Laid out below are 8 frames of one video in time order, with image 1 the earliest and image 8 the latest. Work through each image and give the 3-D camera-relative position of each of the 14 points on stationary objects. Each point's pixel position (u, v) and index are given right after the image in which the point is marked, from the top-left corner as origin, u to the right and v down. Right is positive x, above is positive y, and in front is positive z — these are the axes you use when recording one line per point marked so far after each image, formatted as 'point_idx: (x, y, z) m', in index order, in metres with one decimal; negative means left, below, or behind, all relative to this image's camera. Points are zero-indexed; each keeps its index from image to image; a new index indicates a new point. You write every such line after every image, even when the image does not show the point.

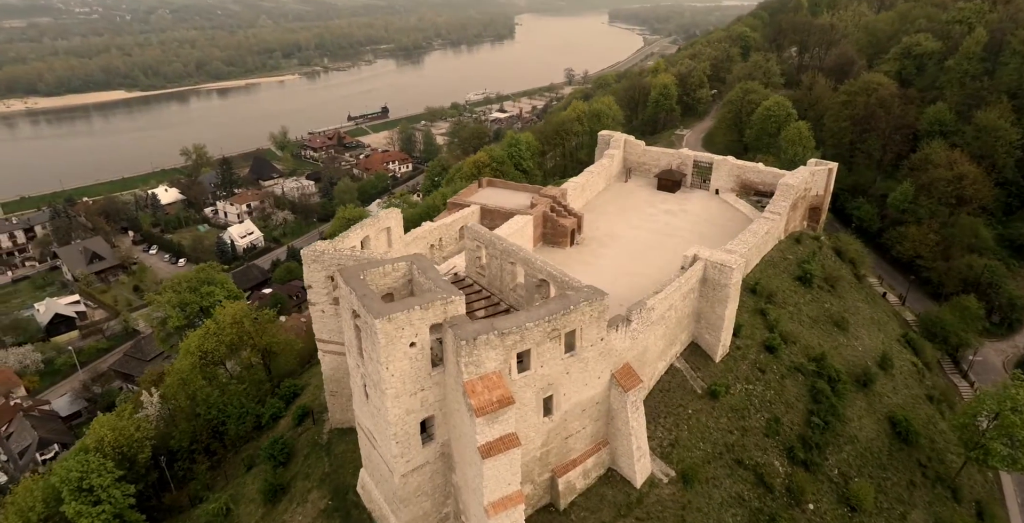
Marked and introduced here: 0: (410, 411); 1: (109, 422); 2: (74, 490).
0: (-2.1, -3.1, +11.3) m
1: (-13.1, -5.2, +17.8) m
2: (-12.5, -6.4, +15.5) m
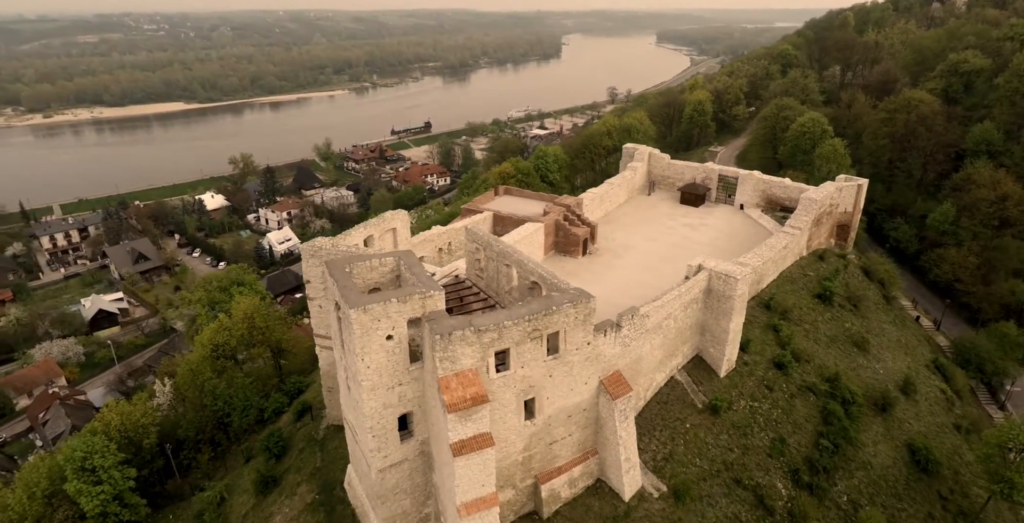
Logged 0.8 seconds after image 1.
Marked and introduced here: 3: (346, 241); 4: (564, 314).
0: (-2.5, -2.9, +11.3) m
1: (-13.2, -4.8, +18.4) m
2: (-12.7, -6.1, +16.0) m
3: (-4.6, +0.5, +15.3) m
4: (+1.1, -1.1, +11.5) m
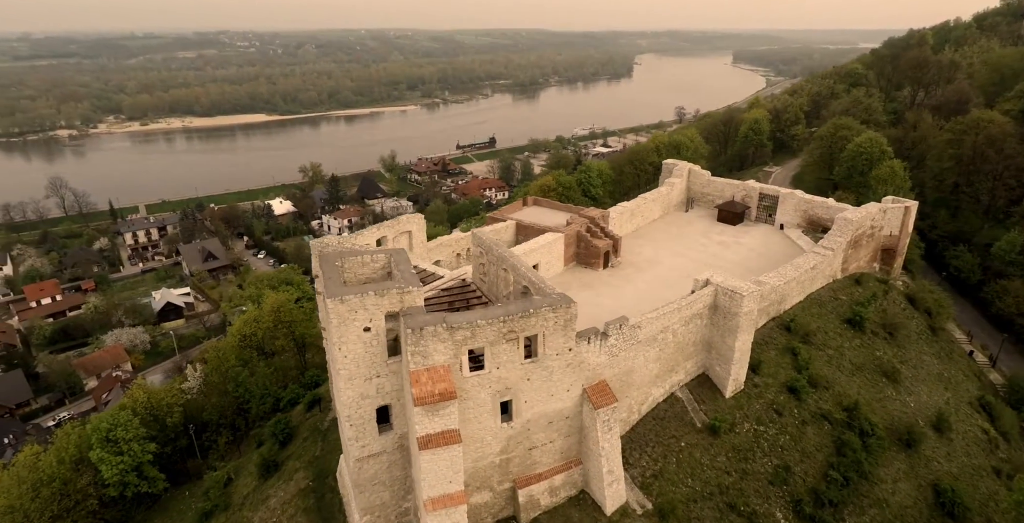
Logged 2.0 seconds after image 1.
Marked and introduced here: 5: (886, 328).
0: (-3.1, -2.8, +11.6) m
1: (-13.0, -4.5, +19.7) m
2: (-12.9, -5.7, +17.3) m
3: (-4.6, +0.5, +15.9) m
4: (+0.6, -1.1, +11.5) m
5: (+13.4, -2.3, +19.8) m
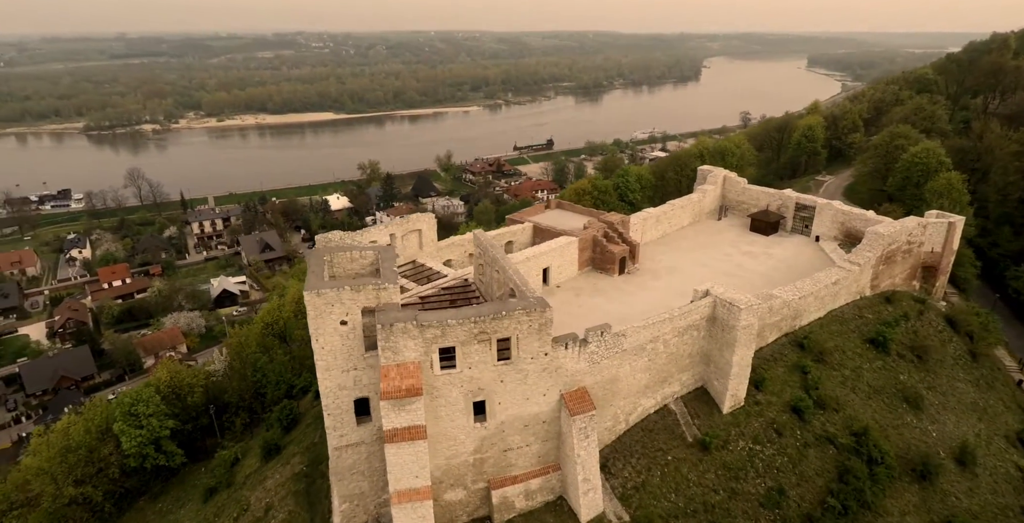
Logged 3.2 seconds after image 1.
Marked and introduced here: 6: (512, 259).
0: (-3.7, -2.7, +11.9) m
1: (-12.8, -4.0, +21.0) m
2: (-13.0, -5.2, +18.6) m
3: (-4.6, +0.7, +16.4) m
4: (+0.1, -1.2, +11.5) m
5: (+13.5, -3.0, +18.5) m
6: (-0.1, 0.0, +19.8) m
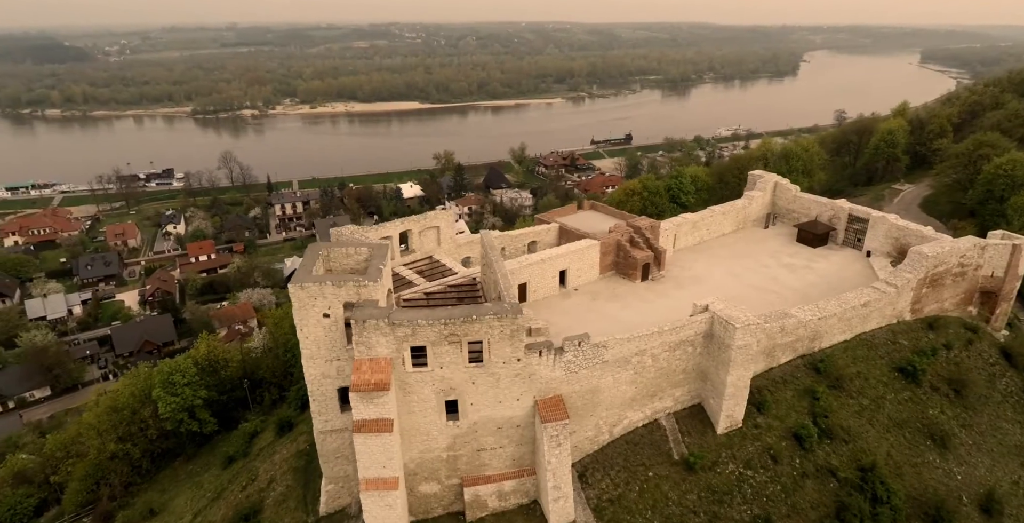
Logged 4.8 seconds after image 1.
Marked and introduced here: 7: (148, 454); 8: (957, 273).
0: (-4.3, -2.6, +12.6) m
1: (-12.3, -3.3, +22.8) m
2: (-12.8, -4.5, +20.4) m
3: (-4.5, +0.9, +17.1) m
4: (-0.5, -1.3, +11.7) m
5: (+13.5, -3.7, +17.0) m
6: (+0.5, 0.0, +19.9) m
7: (-13.2, -7.0, +20.0) m
8: (+15.6, -0.4, +19.3) m
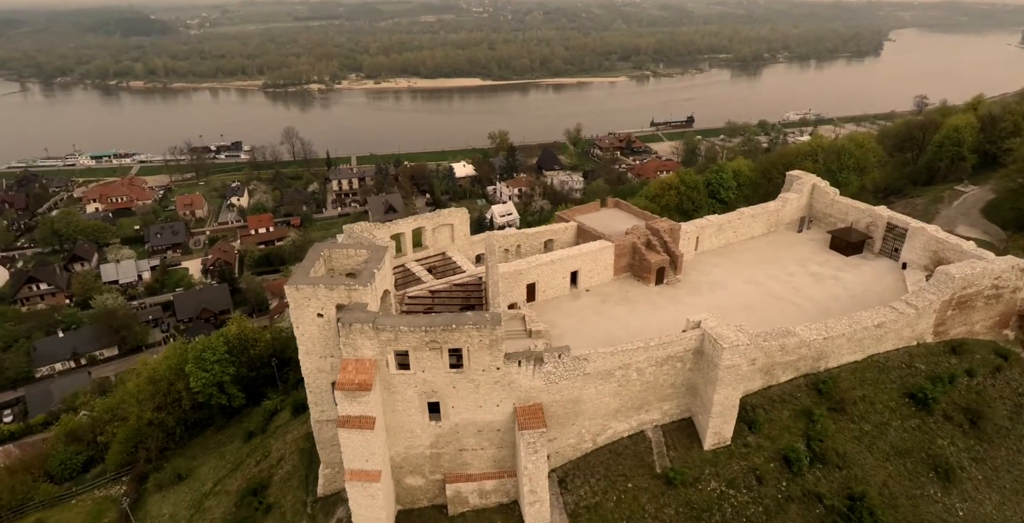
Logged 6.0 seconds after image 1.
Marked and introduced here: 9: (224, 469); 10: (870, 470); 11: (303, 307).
0: (-4.7, -2.7, +13.5) m
1: (-11.7, -2.7, +24.4) m
2: (-12.5, -3.9, +22.1) m
3: (-4.3, +1.0, +17.8) m
4: (-1.0, -1.6, +12.1) m
5: (+13.4, -4.4, +16.2) m
6: (+0.8, 0.0, +20.2) m
7: (-13.0, -6.4, +21.8) m
8: (+15.8, -1.1, +18.1) m
9: (-9.8, -7.0, +18.8) m
10: (+9.5, -5.5, +14.7) m
11: (-4.9, -1.1, +12.8) m
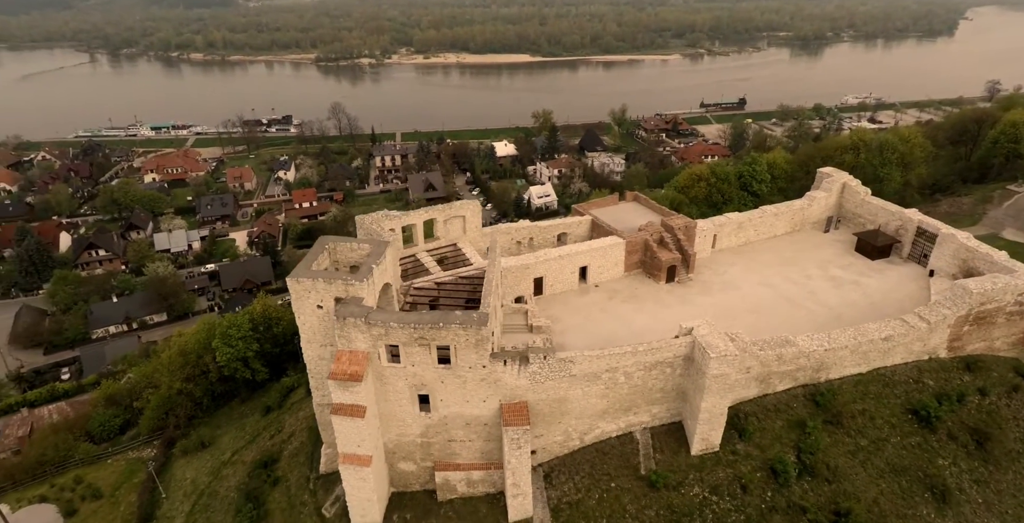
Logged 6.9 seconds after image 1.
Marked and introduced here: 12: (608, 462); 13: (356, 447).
0: (-4.9, -2.5, +14.3) m
1: (-11.1, -1.8, +25.6) m
2: (-12.1, -3.1, +23.5) m
3: (-4.1, +1.3, +18.4) m
4: (-1.3, -1.6, +12.6) m
5: (+13.2, -4.9, +15.7) m
6: (+1.1, +0.2, +20.5) m
7: (-12.8, -5.5, +23.3) m
8: (+15.8, -1.6, +17.3) m
9: (-9.8, -6.5, +20.1) m
10: (+9.2, -5.8, +14.5) m
11: (-5.1, -0.9, +13.5) m
12: (+2.6, -5.3, +14.7) m
13: (-3.8, -4.5, +13.4) m
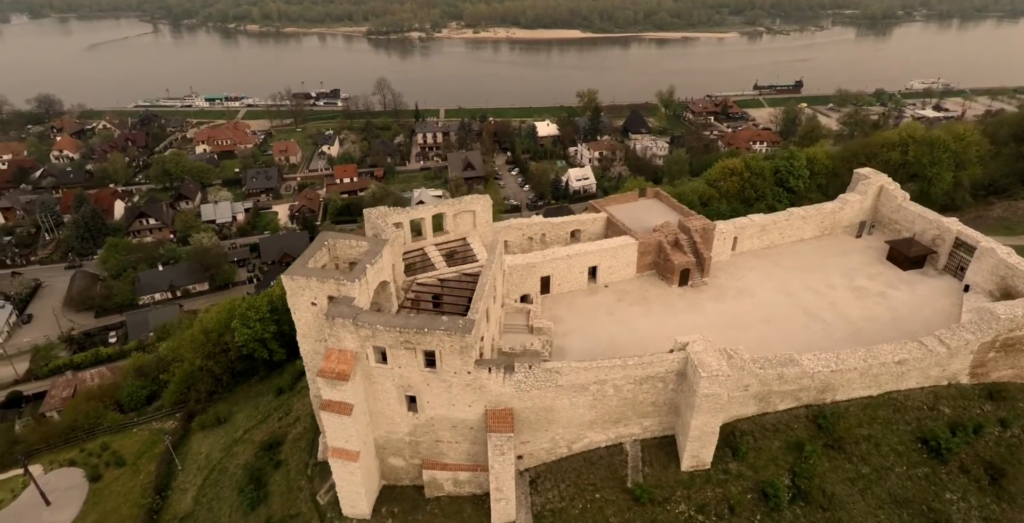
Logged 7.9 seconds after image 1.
0: (-5.2, -2.4, +14.6) m
1: (-10.5, -1.0, +26.4) m
2: (-11.7, -2.4, +24.4) m
3: (-3.9, +1.5, +18.6) m
4: (-1.7, -1.8, +12.7) m
5: (+12.9, -5.6, +14.9) m
6: (+1.4, +0.2, +20.2) m
7: (-12.5, -4.8, +24.4) m
8: (+15.8, -2.3, +16.1) m
9: (-9.8, -6.0, +20.9) m
10: (+8.7, -6.4, +14.0) m
11: (-5.4, -0.9, +13.8) m
12: (+2.2, -5.6, +14.7) m
13: (-4.2, -4.5, +13.7) m
